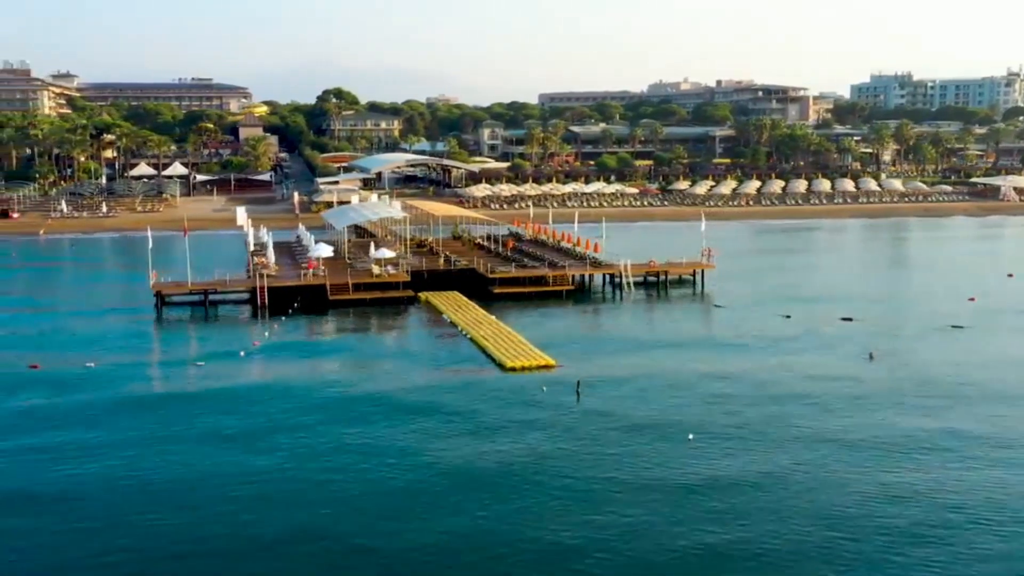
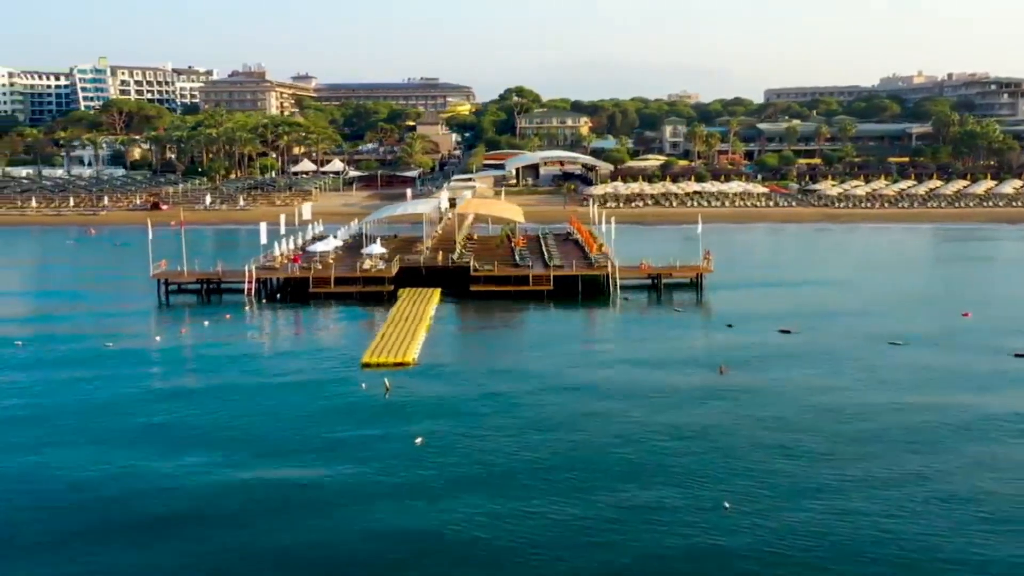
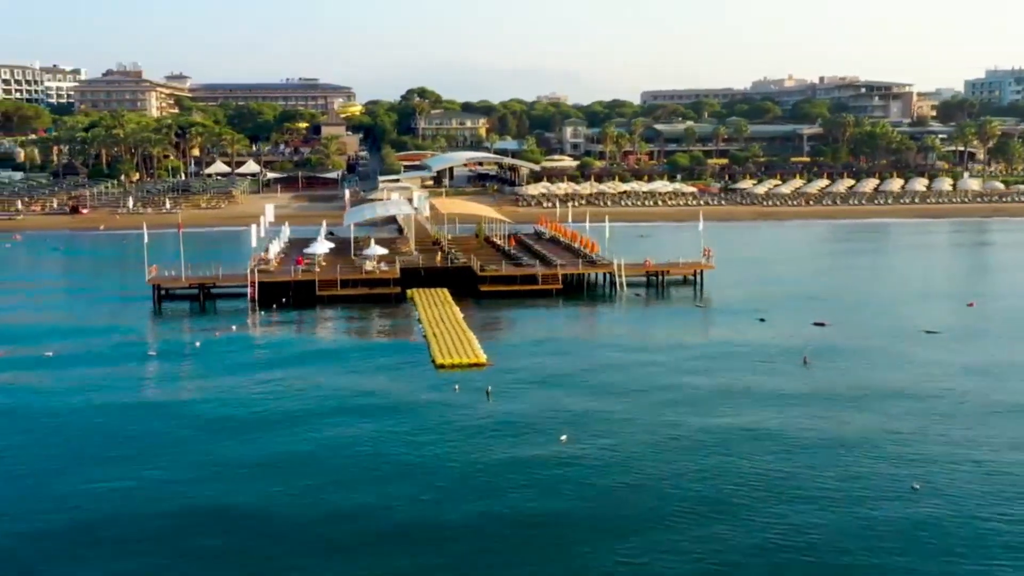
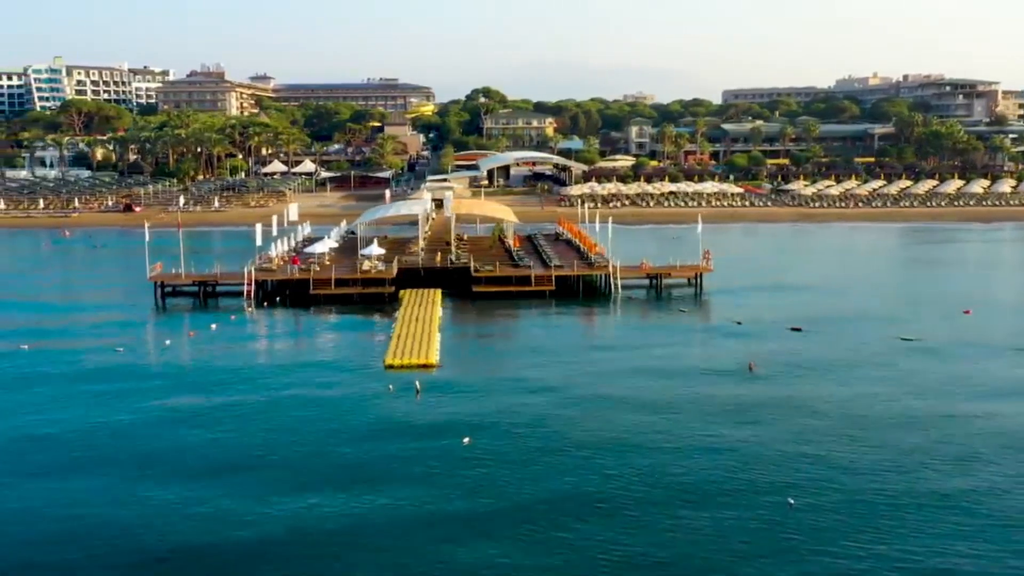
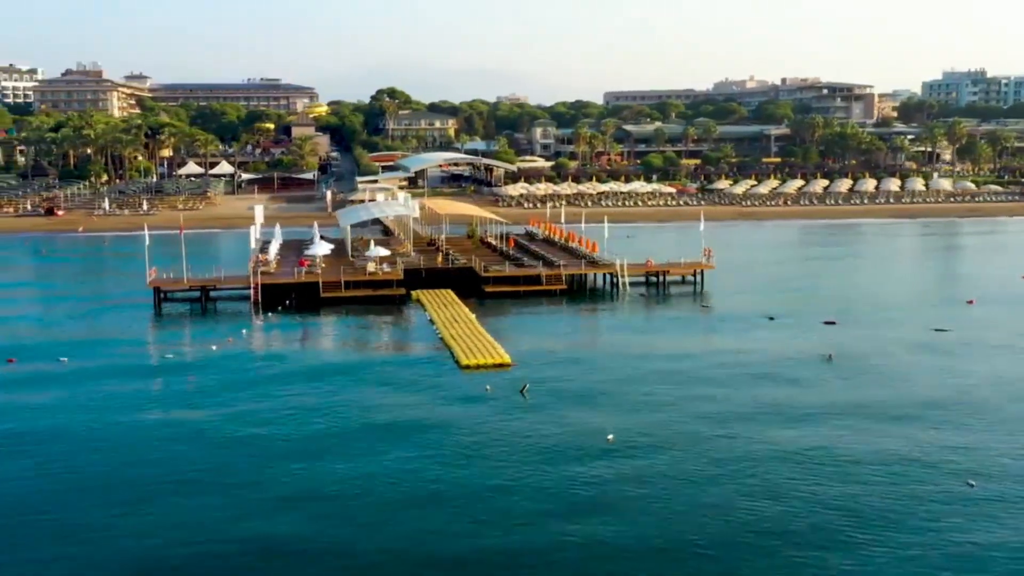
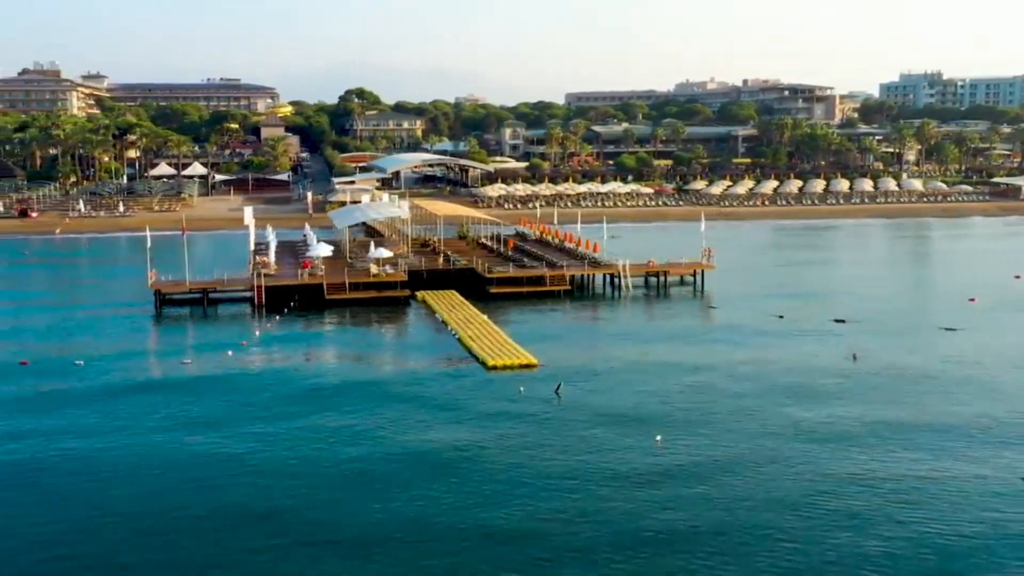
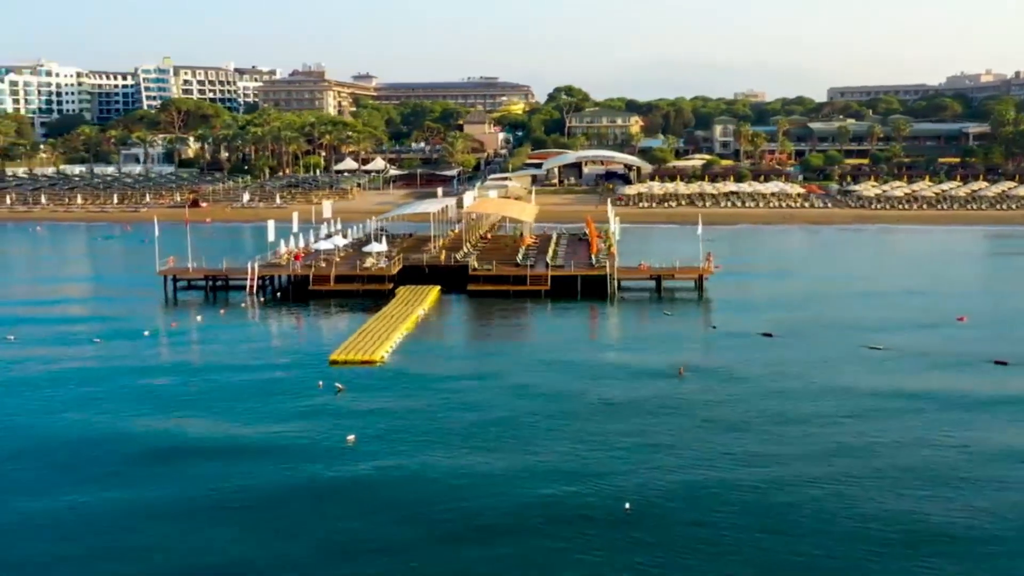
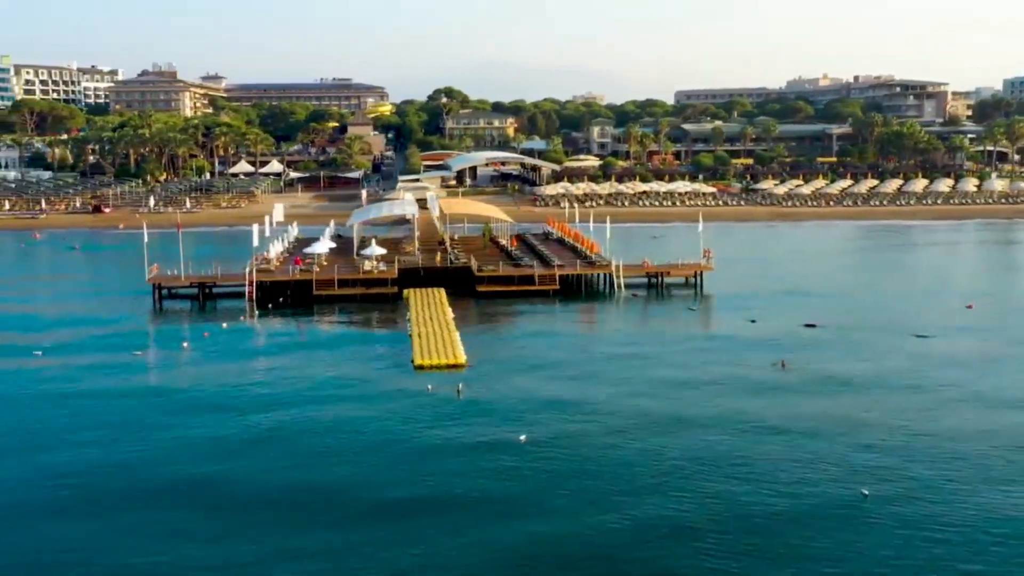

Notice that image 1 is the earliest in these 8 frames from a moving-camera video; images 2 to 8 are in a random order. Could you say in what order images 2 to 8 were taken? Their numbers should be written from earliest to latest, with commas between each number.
6, 5, 3, 8, 4, 2, 7
